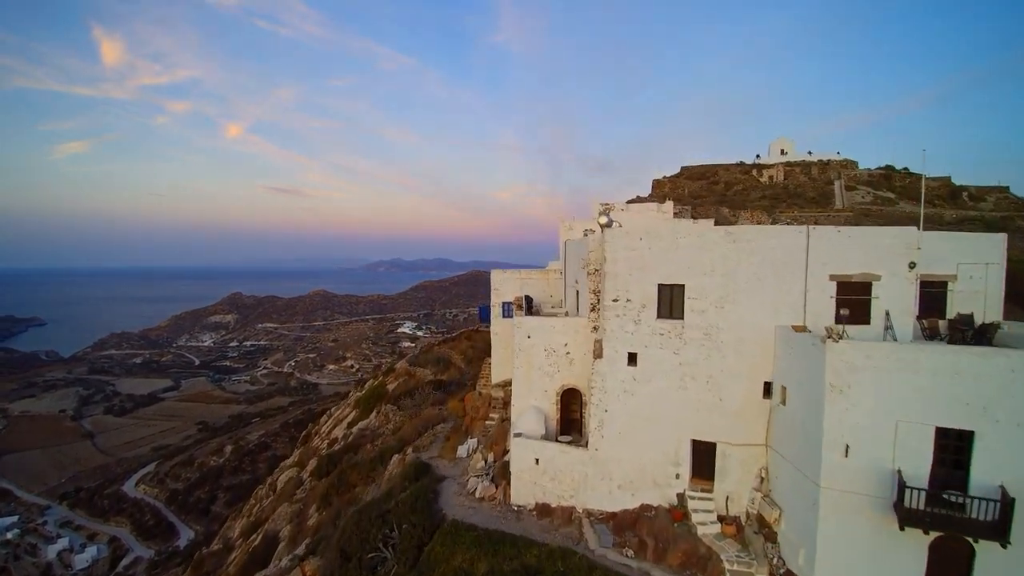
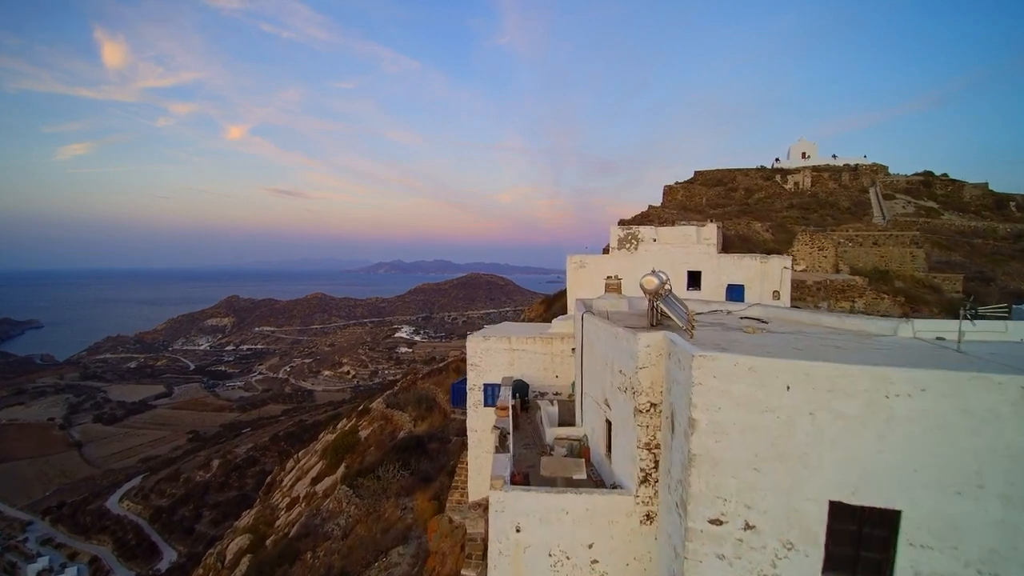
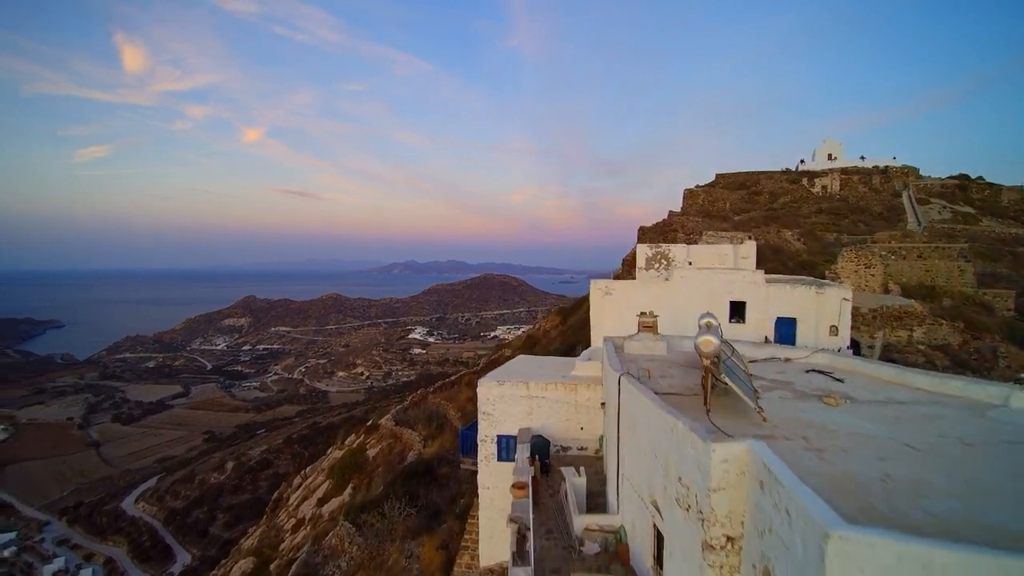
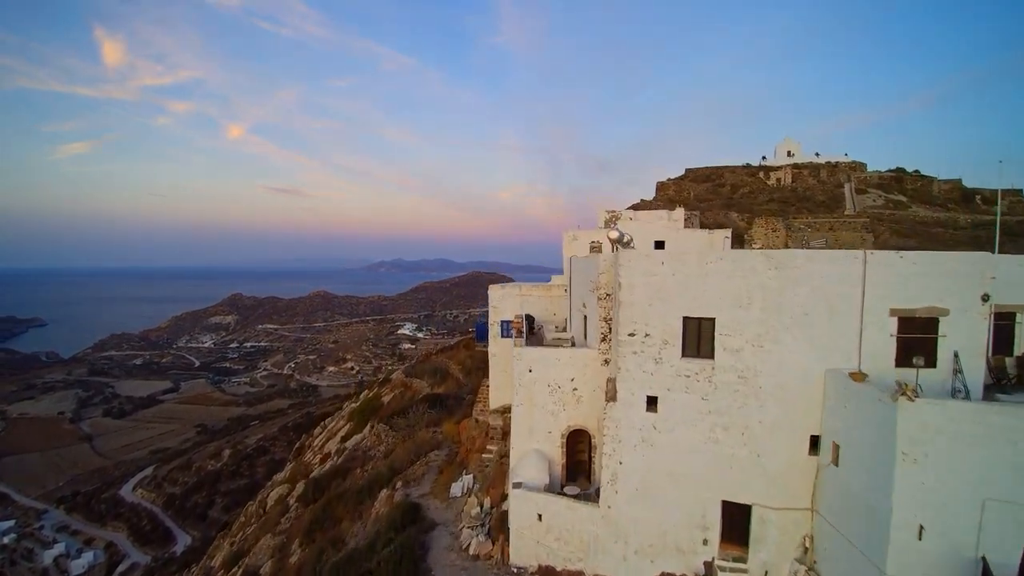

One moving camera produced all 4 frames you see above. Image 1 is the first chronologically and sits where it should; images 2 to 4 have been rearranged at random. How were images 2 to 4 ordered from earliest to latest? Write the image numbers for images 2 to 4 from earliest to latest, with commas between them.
4, 2, 3
